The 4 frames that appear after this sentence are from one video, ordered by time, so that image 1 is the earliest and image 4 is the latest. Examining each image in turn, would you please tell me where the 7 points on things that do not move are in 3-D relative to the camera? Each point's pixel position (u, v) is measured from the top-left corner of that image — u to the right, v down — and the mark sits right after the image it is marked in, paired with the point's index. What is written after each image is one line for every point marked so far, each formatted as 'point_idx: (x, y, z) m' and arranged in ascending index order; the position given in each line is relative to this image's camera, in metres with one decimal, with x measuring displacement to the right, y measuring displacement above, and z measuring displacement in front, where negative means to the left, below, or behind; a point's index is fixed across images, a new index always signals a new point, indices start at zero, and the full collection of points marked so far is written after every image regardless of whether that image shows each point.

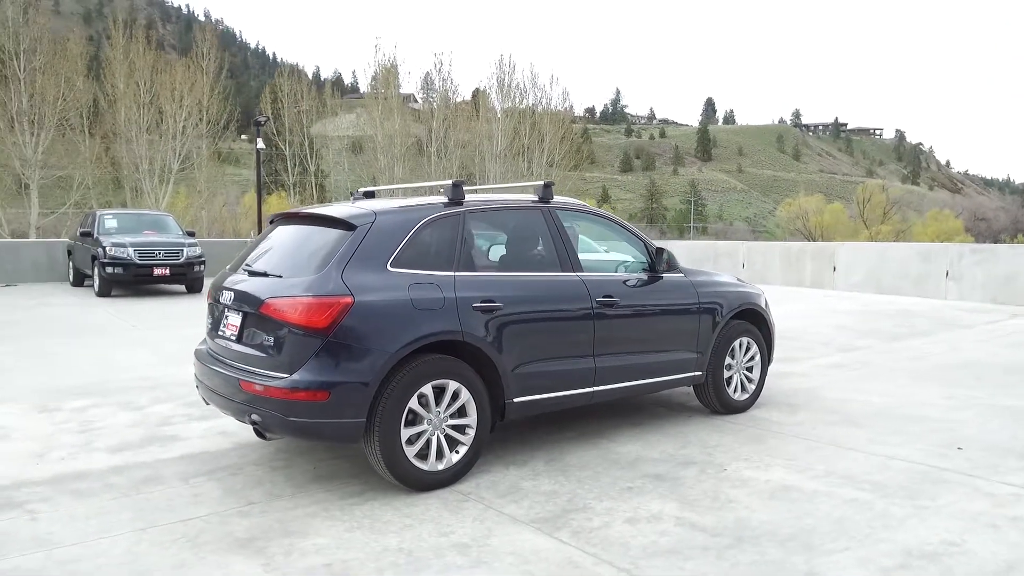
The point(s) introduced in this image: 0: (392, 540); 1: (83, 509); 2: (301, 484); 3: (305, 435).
0: (-0.6, -1.2, +3.7) m
1: (-2.4, -1.2, +4.1) m
2: (-1.3, -1.2, +4.5) m
3: (-1.1, -0.8, +4.1) m
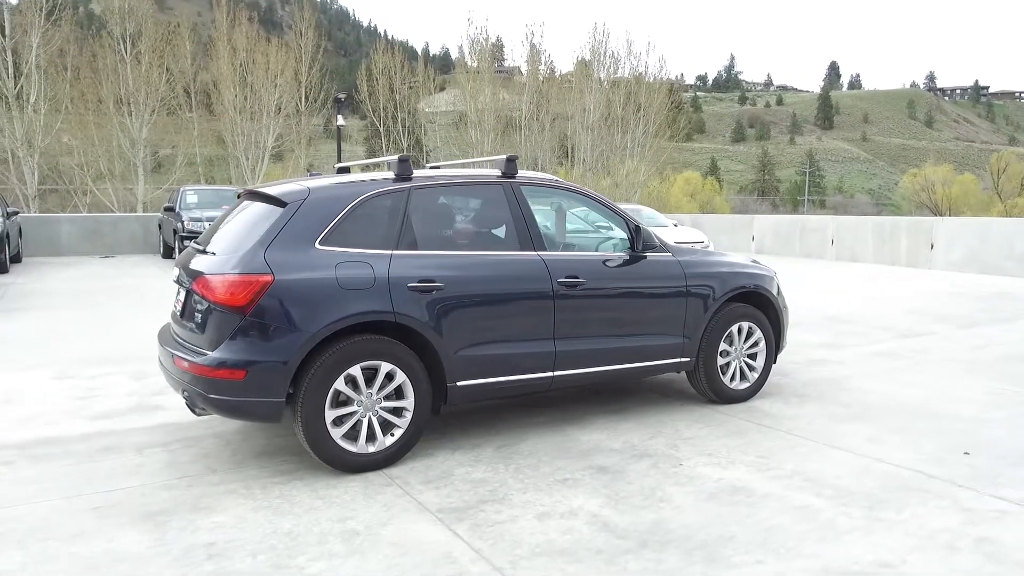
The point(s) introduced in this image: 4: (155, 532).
0: (-1.1, -1.2, +3.6) m
1: (-2.8, -1.1, +4.4) m
2: (-1.7, -1.1, +4.6) m
3: (-1.6, -0.7, +4.1) m
4: (-1.7, -1.2, +3.6) m
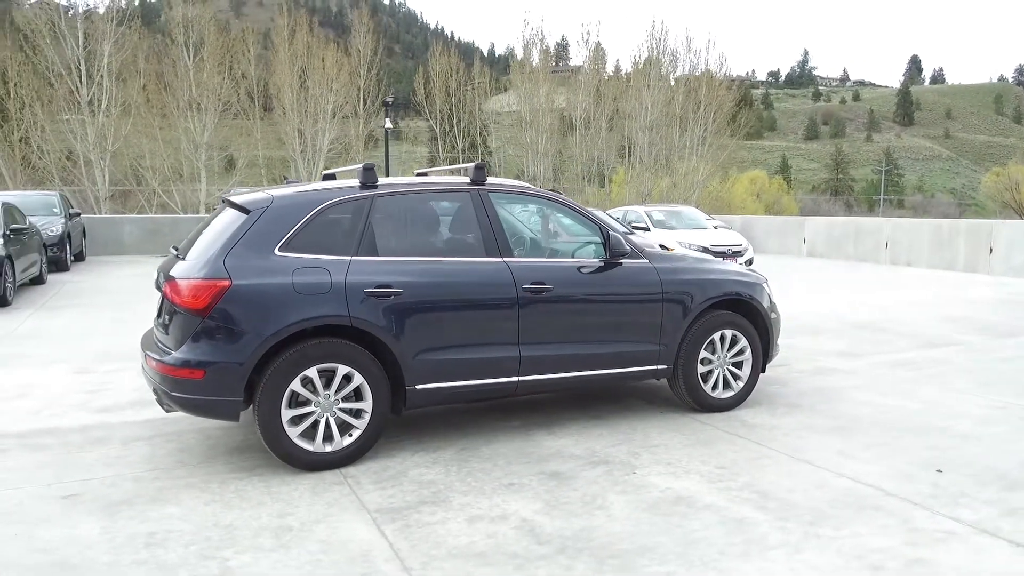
0: (-1.5, -1.2, +3.8) m
1: (-3.1, -1.1, +4.7) m
2: (-1.9, -1.1, +4.8) m
3: (-1.9, -0.7, +4.3) m
4: (-2.1, -1.2, +3.8) m
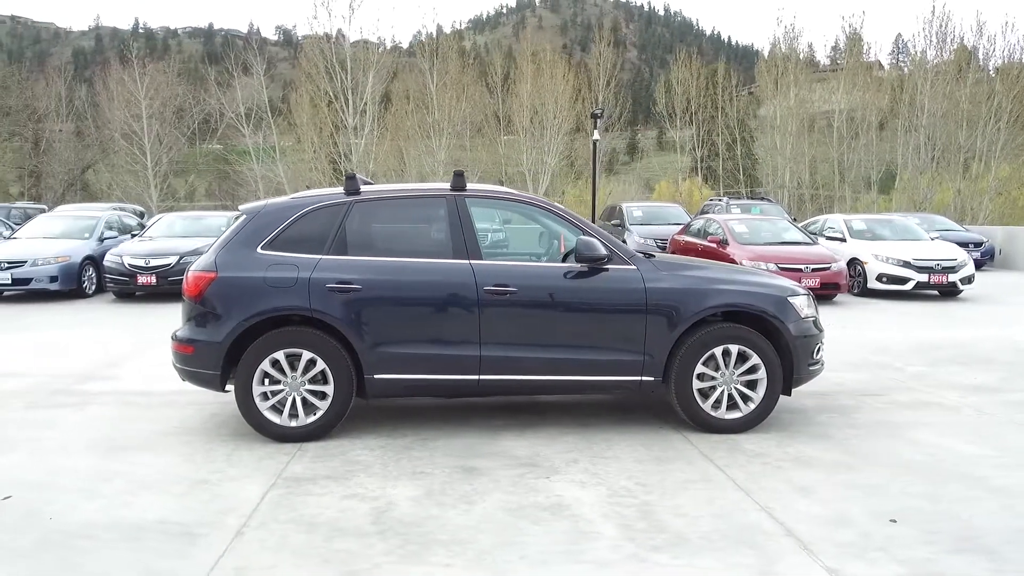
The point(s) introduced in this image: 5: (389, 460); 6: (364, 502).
0: (-2.1, -1.1, +4.6) m
1: (-3.3, -1.0, +6.0) m
2: (-2.2, -1.0, +5.7) m
3: (-2.2, -0.7, +5.2) m
4: (-2.6, -1.1, +4.8) m
5: (-0.8, -1.1, +4.7) m
6: (-0.8, -1.2, +4.0) m
